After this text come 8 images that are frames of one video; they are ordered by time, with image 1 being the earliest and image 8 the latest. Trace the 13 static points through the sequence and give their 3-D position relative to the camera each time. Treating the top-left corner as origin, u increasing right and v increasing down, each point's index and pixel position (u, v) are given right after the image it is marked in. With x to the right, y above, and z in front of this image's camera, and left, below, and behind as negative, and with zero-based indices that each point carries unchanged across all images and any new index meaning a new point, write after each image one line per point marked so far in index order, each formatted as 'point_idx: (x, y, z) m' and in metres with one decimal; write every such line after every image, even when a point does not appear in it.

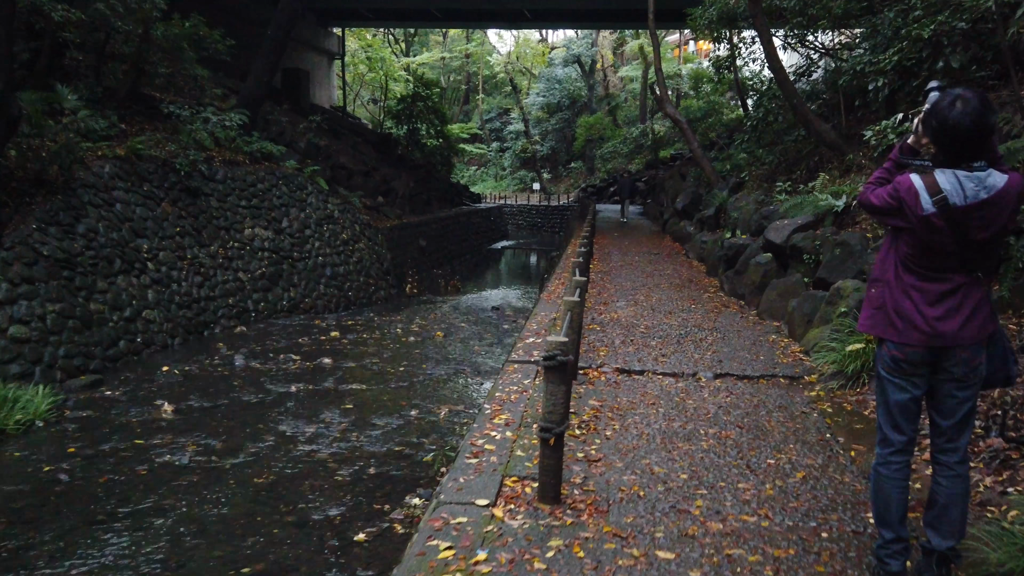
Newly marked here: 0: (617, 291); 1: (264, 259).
0: (+1.1, 0.0, +8.6) m
1: (-4.3, +0.5, +13.8) m
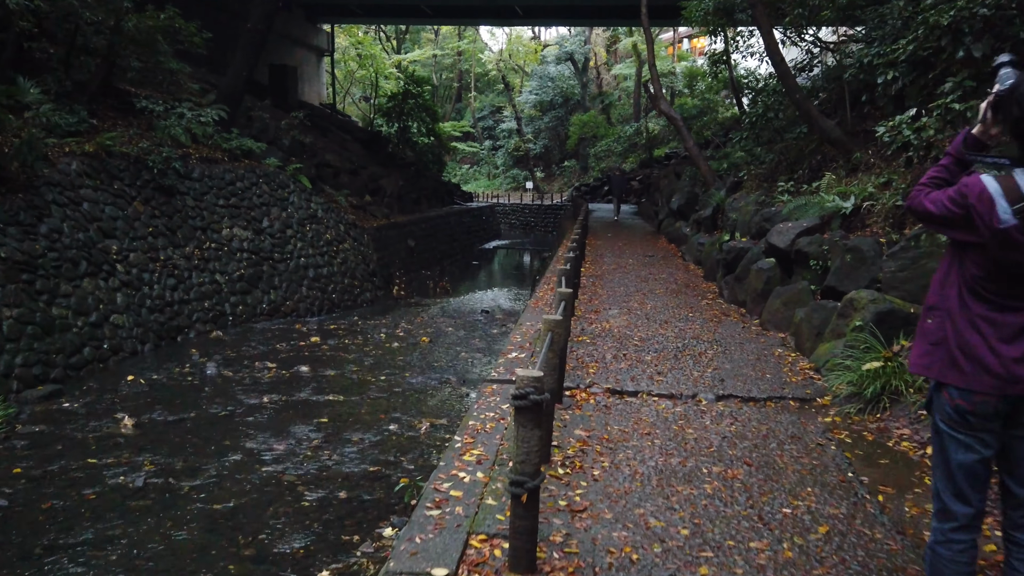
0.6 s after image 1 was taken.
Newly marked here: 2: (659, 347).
0: (+1.0, -0.1, +8.1) m
1: (-4.5, +0.5, +13.3) m
2: (+1.1, -0.4, +5.7) m
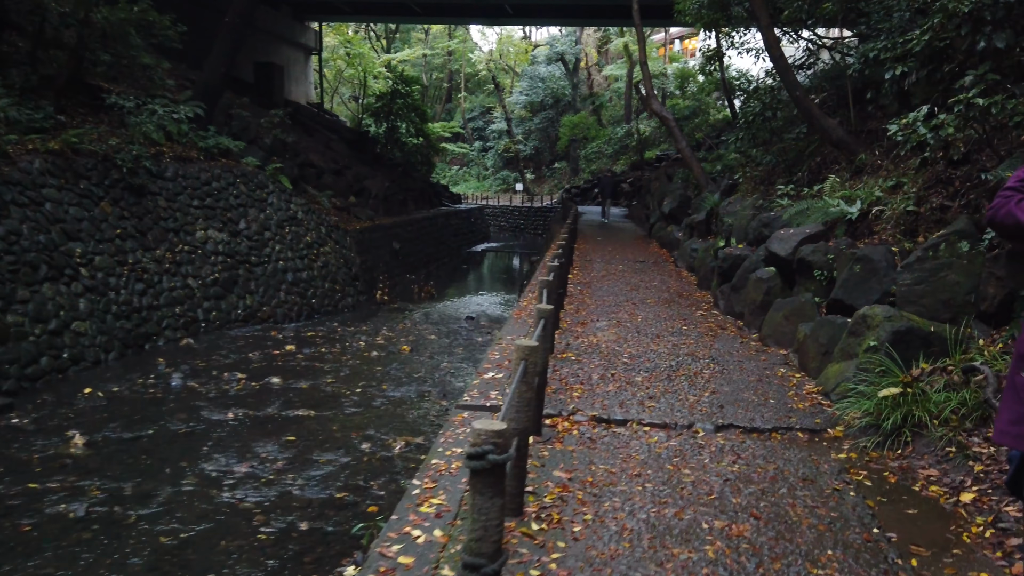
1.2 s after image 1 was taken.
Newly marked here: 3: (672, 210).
0: (+0.8, -0.2, +7.6) m
1: (-4.7, +0.4, +12.7) m
2: (+0.9, -0.5, +5.2) m
3: (+2.9, +1.4, +14.4) m
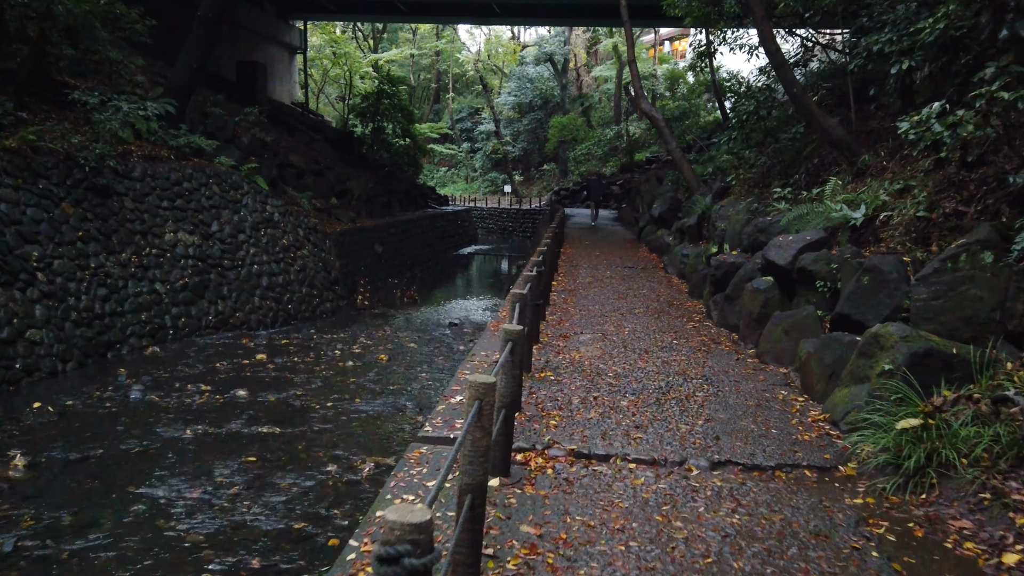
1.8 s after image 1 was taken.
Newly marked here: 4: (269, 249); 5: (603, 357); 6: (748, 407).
0: (+0.6, -0.3, +7.1) m
1: (-5.0, +0.3, +12.1) m
2: (+0.7, -0.6, +4.7) m
3: (+2.6, +1.3, +13.9) m
4: (-4.3, +0.7, +14.1) m
5: (+0.6, -0.5, +5.6) m
6: (+1.3, -0.7, +4.3) m
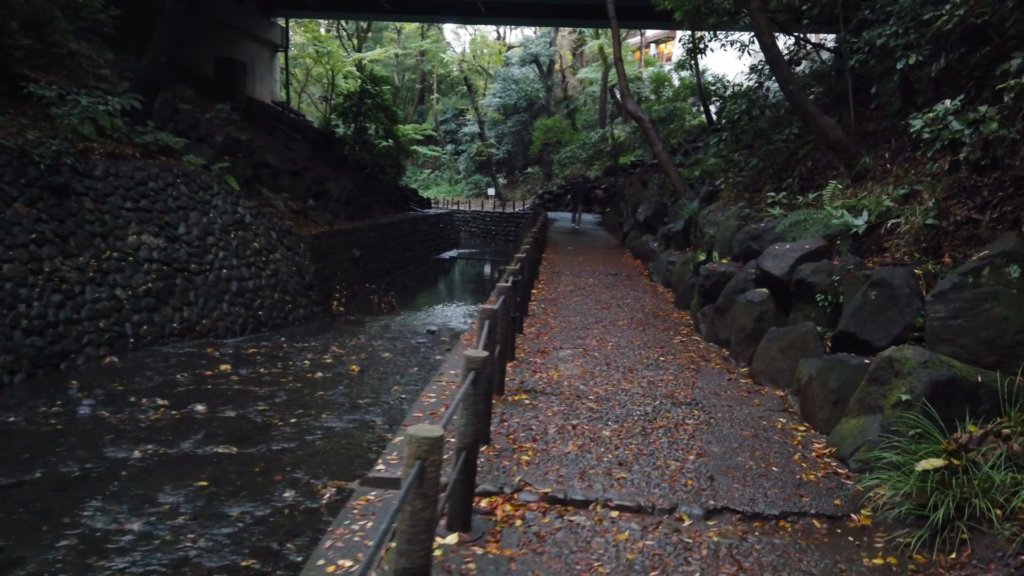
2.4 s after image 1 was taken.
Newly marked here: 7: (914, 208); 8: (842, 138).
0: (+0.4, -0.4, +6.6) m
1: (-5.3, +0.2, +11.5) m
2: (+0.6, -0.7, +4.2) m
3: (+2.3, +1.2, +13.5) m
4: (-4.7, +0.6, +13.5) m
5: (+0.5, -0.6, +5.1) m
6: (+1.1, -0.7, +3.9) m
7: (+2.6, +0.5, +5.1) m
8: (+2.8, +1.3, +6.7) m
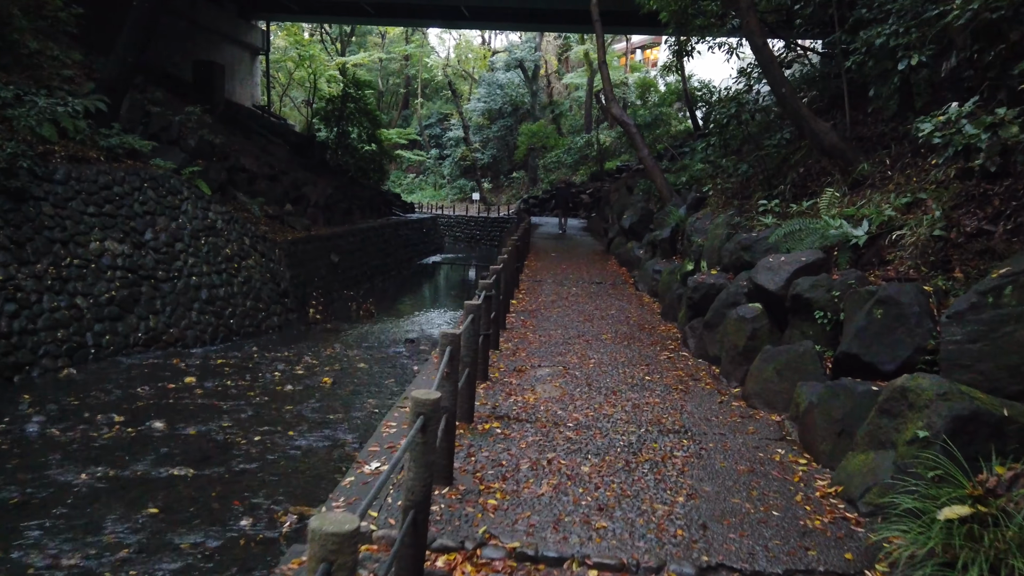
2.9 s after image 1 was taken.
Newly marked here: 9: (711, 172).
0: (+0.2, -0.5, +6.2) m
1: (-5.5, +0.1, +11.0) m
2: (+0.4, -0.8, +3.8) m
3: (+2.0, +1.1, +13.1) m
4: (-5.0, +0.5, +13.0) m
5: (+0.3, -0.7, +4.7) m
6: (+1.0, -0.8, +3.5) m
7: (+2.4, +0.4, +4.7) m
8: (+2.6, +1.2, +6.4) m
9: (+2.7, +1.6, +10.7) m
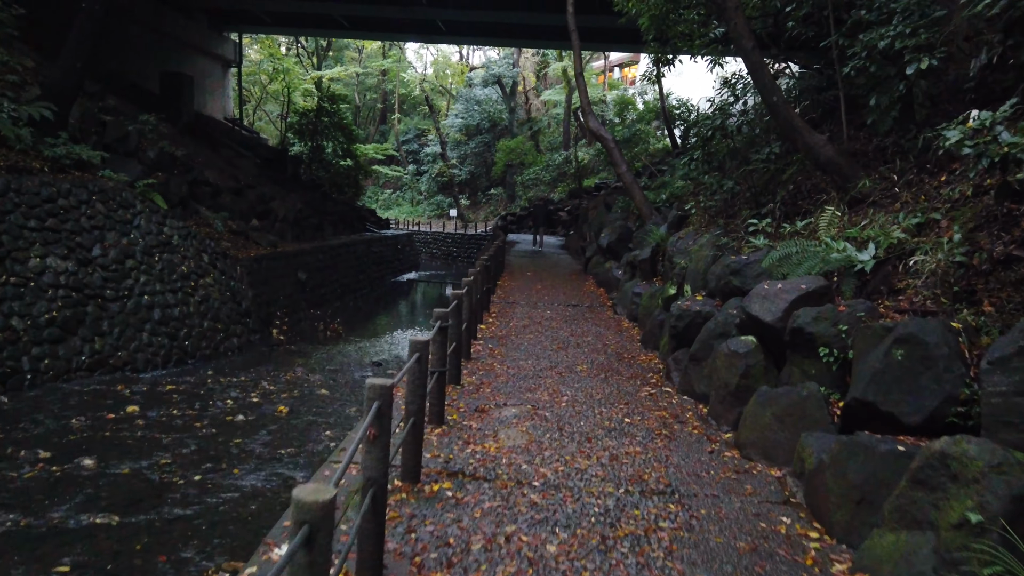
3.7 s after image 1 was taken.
0: (0.0, -0.7, +5.5) m
1: (-5.9, -0.2, +10.2) m
2: (+0.2, -0.9, +3.2) m
3: (+1.6, +0.7, +12.6) m
4: (-5.4, +0.2, +12.3) m
5: (+0.1, -0.8, +4.0) m
6: (+0.8, -1.0, +2.8) m
7: (+2.2, +0.2, +4.2) m
8: (+2.4, +1.0, +5.8) m
9: (+2.3, +1.3, +10.1) m
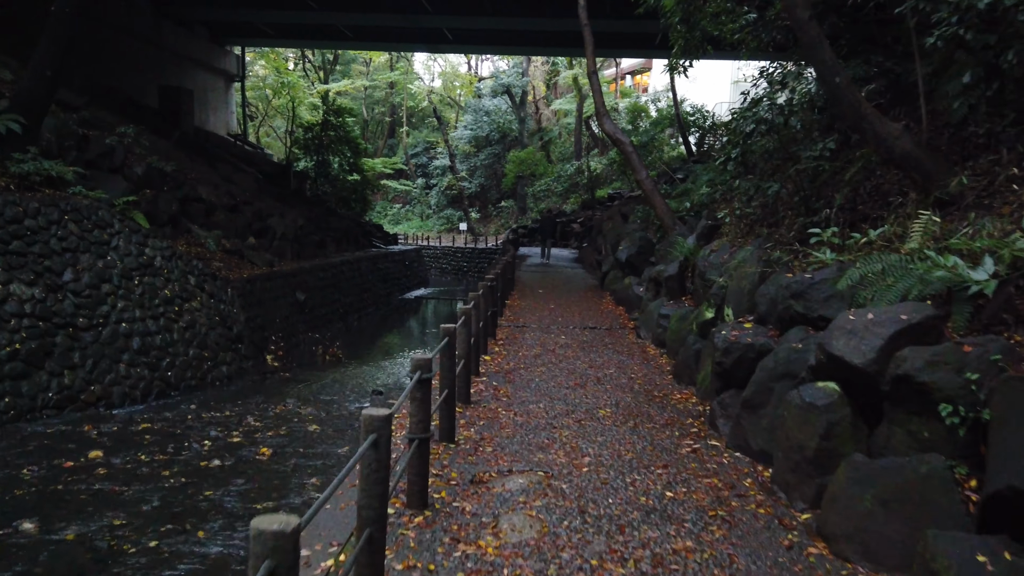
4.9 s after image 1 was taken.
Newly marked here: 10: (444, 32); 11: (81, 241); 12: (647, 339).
0: (0.0, -0.8, +4.5) m
1: (-5.8, -0.5, +9.3) m
2: (+0.3, -1.0, +2.1) m
3: (+1.7, +0.5, +11.5) m
4: (-5.3, -0.2, +11.3) m
5: (+0.1, -1.0, +3.0) m
6: (+0.8, -1.1, +1.8) m
7: (+2.2, +0.1, +3.1) m
8: (+2.4, +0.8, +4.8) m
9: (+2.4, +1.1, +9.0) m
10: (-1.7, +5.9, +17.5) m
11: (-5.9, +0.7, +10.8) m
12: (+1.3, -0.5, +7.9) m
